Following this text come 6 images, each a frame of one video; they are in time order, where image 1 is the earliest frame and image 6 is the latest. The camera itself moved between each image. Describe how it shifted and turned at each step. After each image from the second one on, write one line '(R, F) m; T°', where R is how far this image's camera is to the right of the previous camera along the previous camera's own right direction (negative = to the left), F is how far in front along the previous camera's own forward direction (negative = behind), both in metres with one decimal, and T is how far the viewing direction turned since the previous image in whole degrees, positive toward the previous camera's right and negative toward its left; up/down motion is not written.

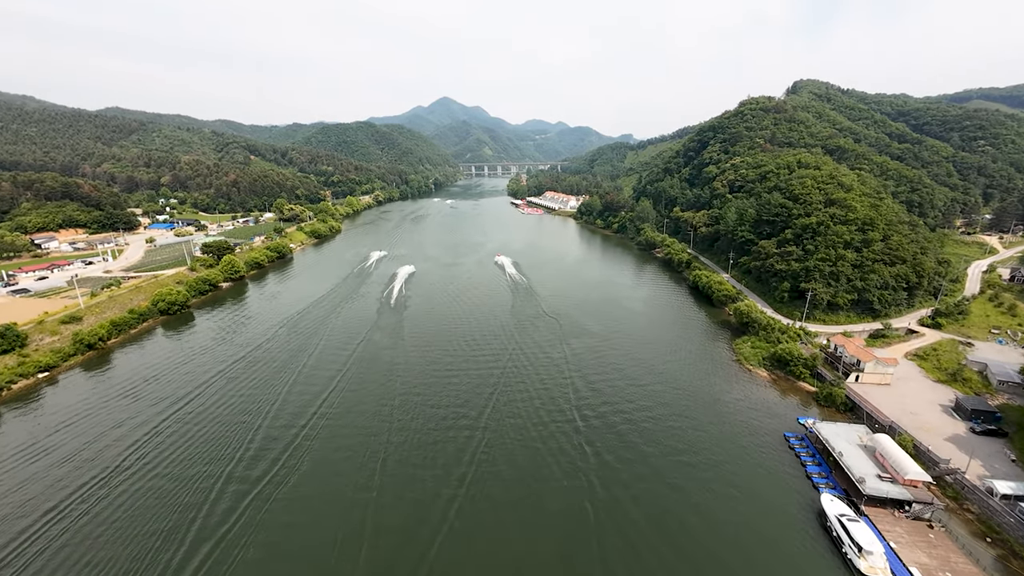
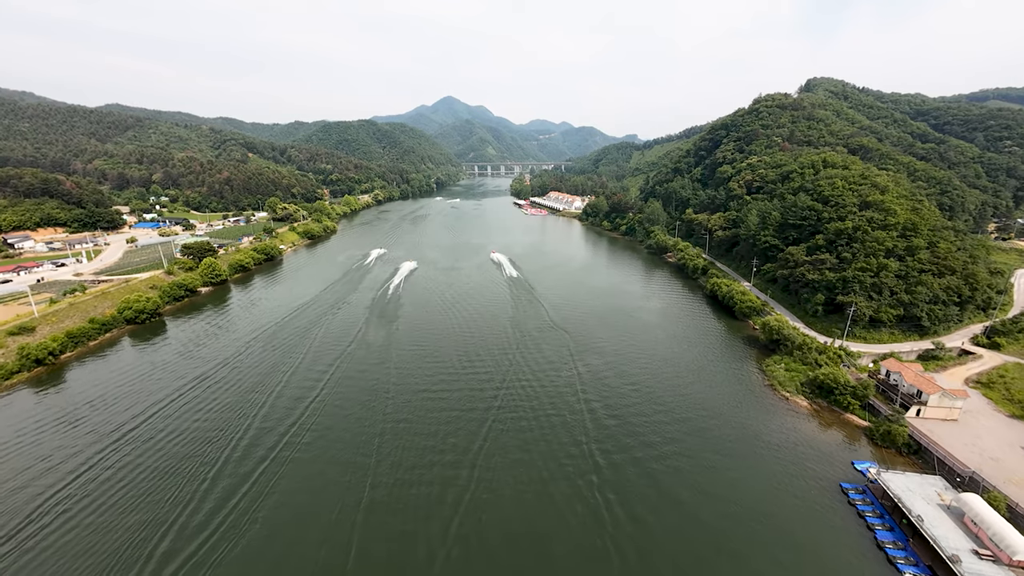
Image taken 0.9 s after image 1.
(+0.1, +3.5) m; 0°
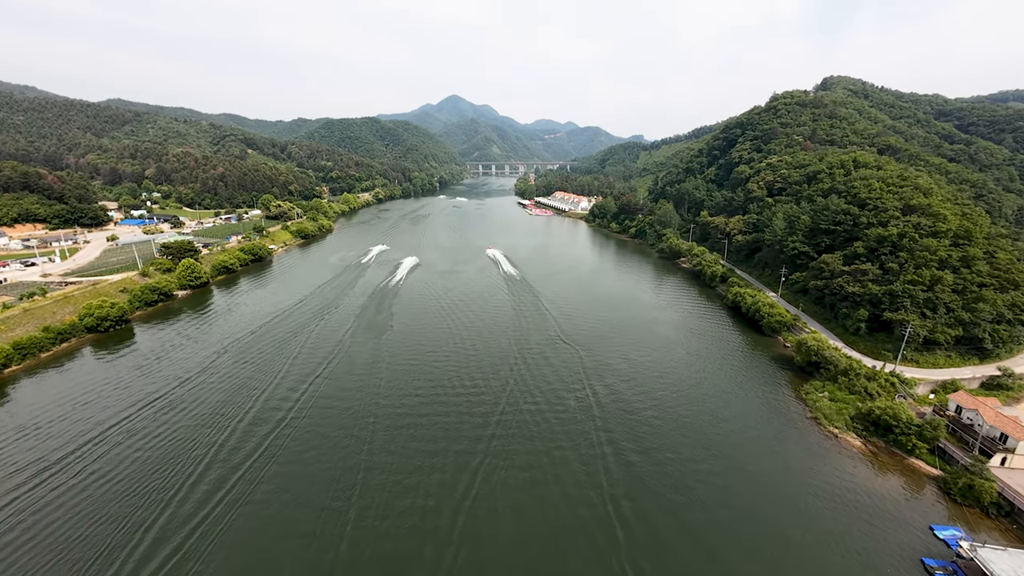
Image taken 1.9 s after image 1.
(+0.1, +3.4) m; 0°
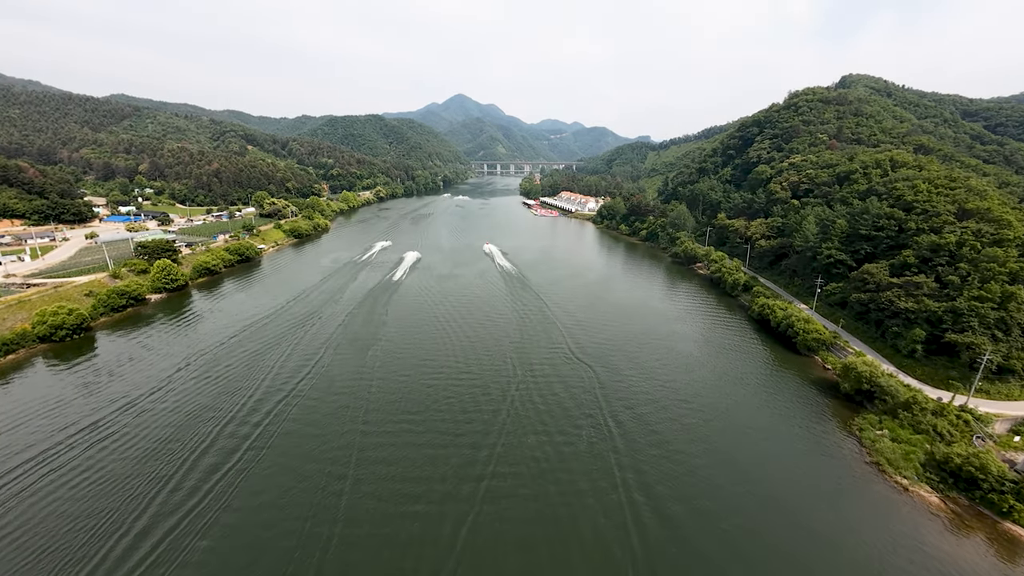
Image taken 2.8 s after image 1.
(+0.1, +3.4) m; -1°
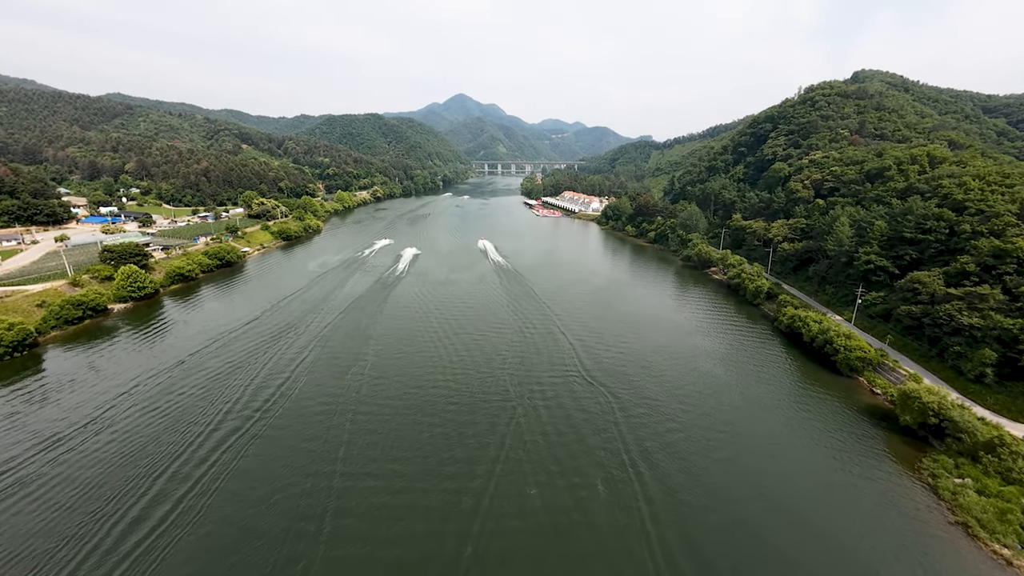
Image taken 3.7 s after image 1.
(0.0, +3.4) m; 0°
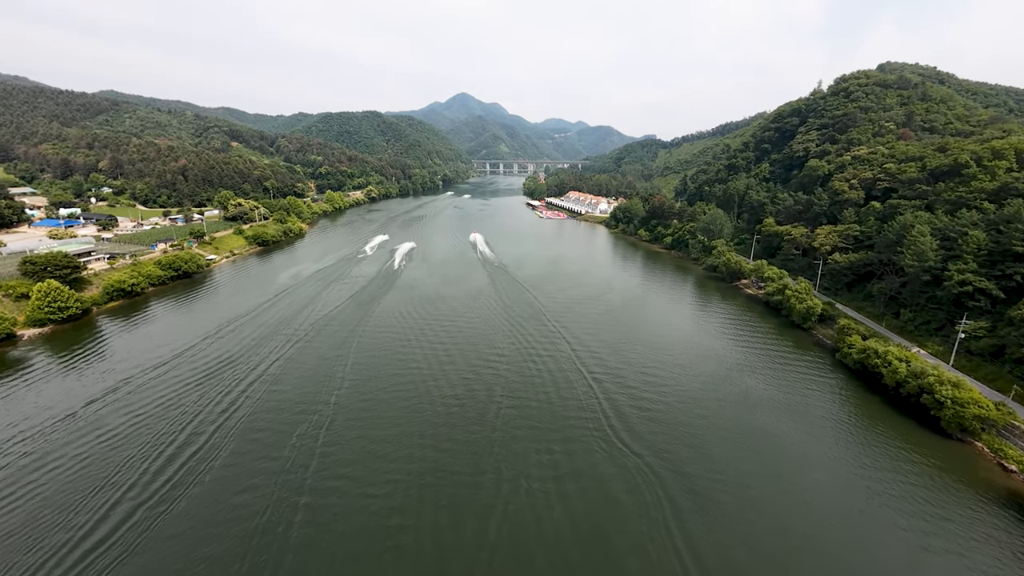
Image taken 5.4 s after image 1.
(+0.1, +6.0) m; 0°
